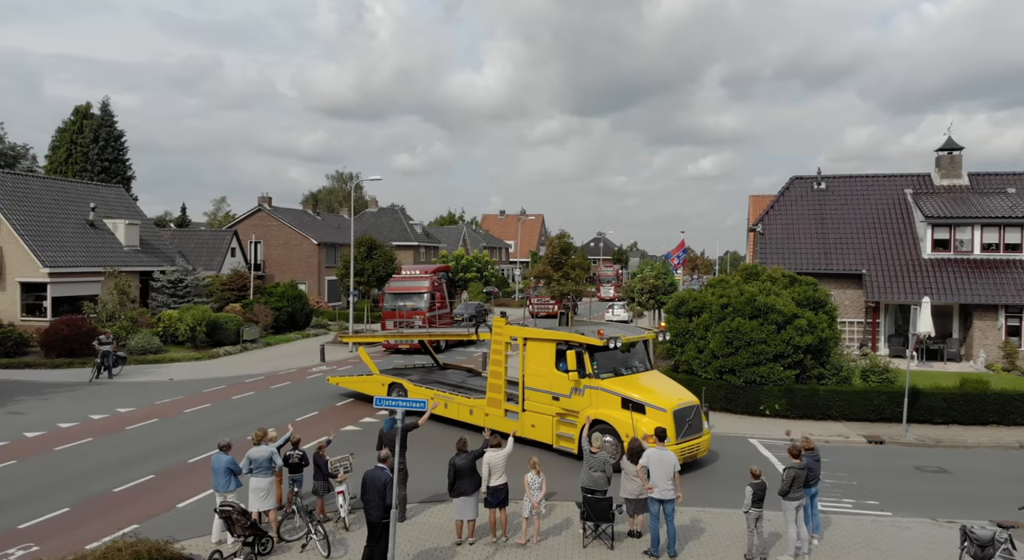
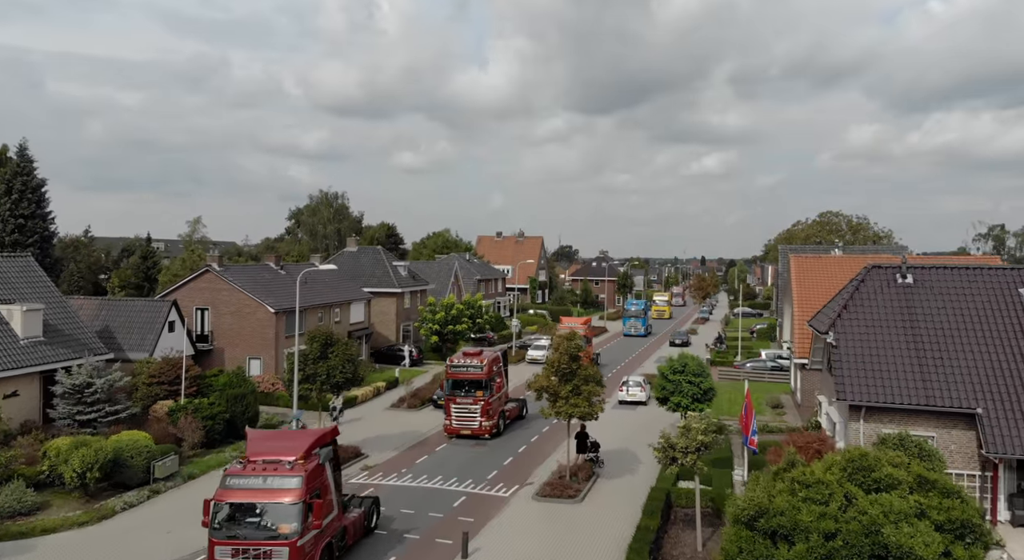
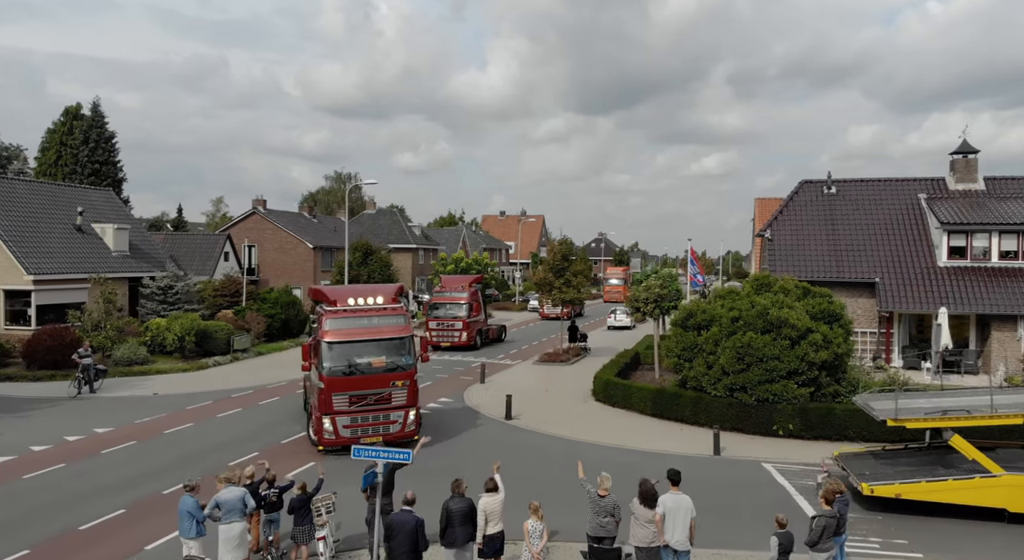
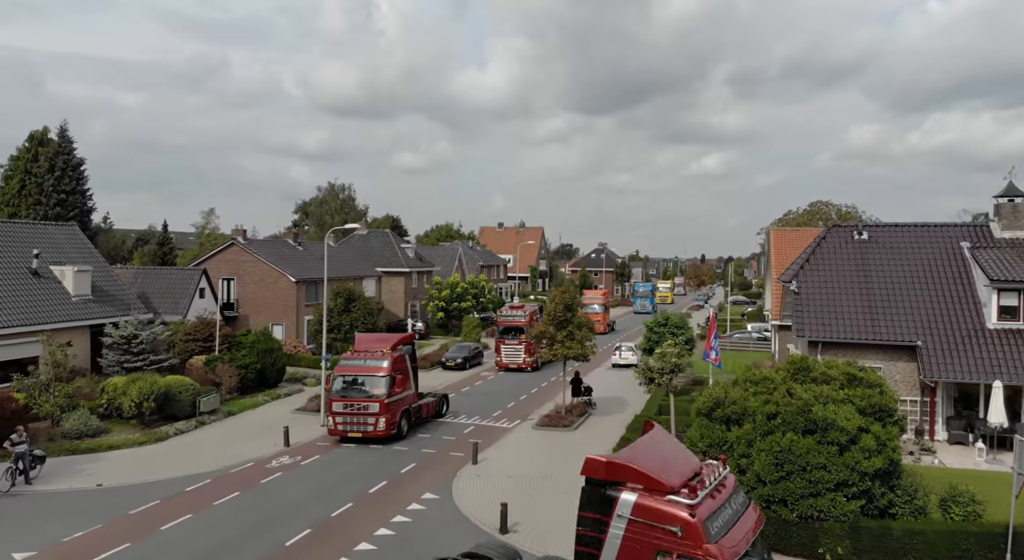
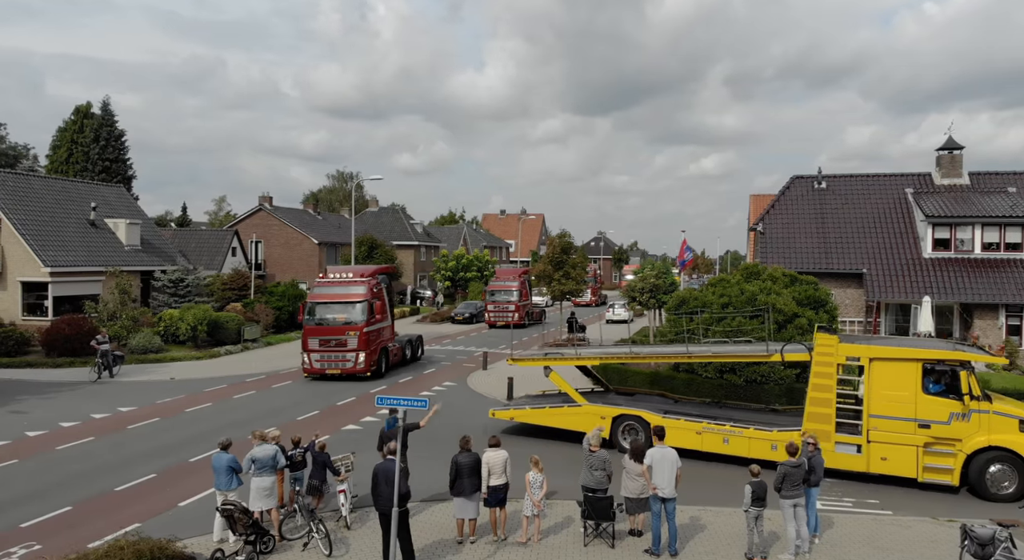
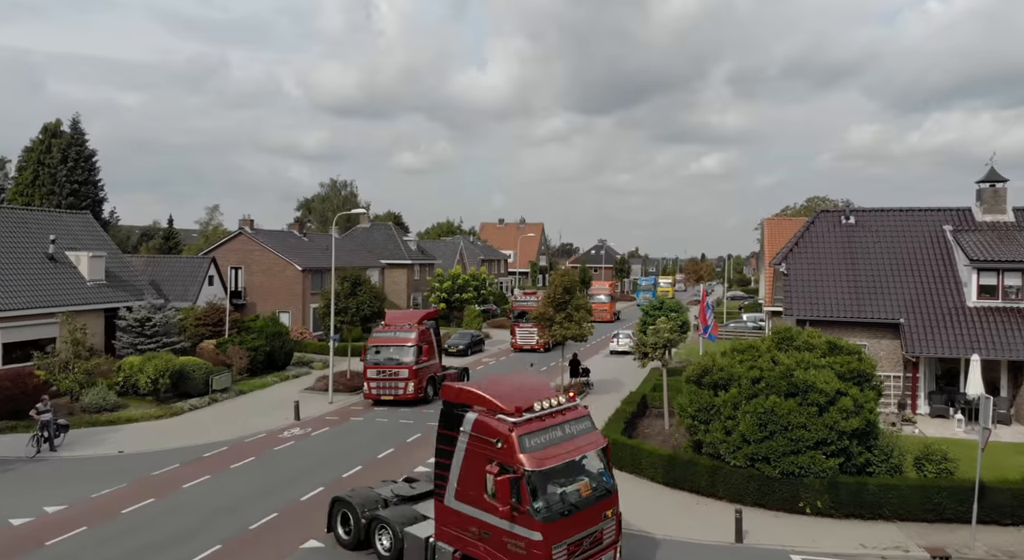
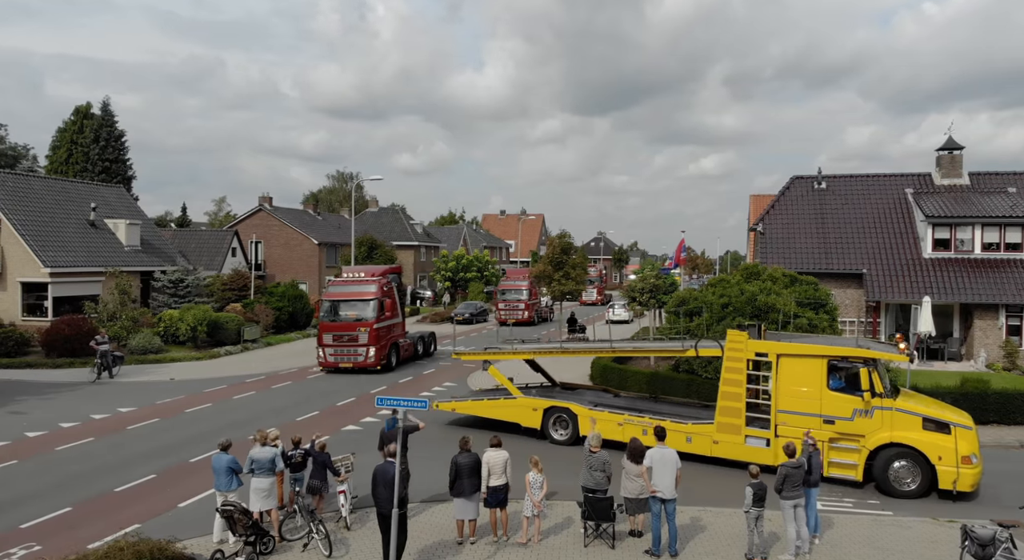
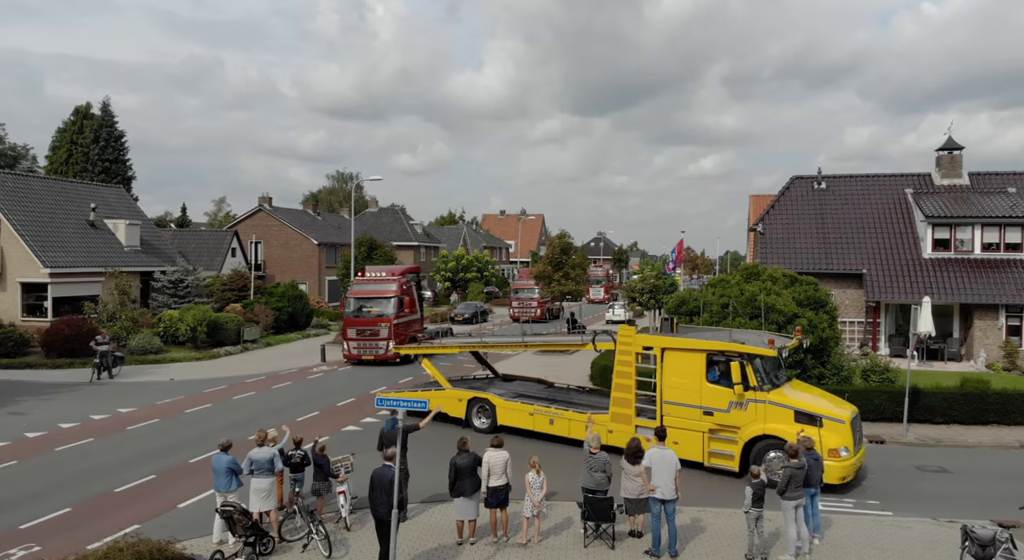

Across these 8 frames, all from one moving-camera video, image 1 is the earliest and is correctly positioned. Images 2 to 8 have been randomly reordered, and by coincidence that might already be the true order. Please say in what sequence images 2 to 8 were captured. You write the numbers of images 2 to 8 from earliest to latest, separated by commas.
8, 7, 5, 3, 6, 4, 2
